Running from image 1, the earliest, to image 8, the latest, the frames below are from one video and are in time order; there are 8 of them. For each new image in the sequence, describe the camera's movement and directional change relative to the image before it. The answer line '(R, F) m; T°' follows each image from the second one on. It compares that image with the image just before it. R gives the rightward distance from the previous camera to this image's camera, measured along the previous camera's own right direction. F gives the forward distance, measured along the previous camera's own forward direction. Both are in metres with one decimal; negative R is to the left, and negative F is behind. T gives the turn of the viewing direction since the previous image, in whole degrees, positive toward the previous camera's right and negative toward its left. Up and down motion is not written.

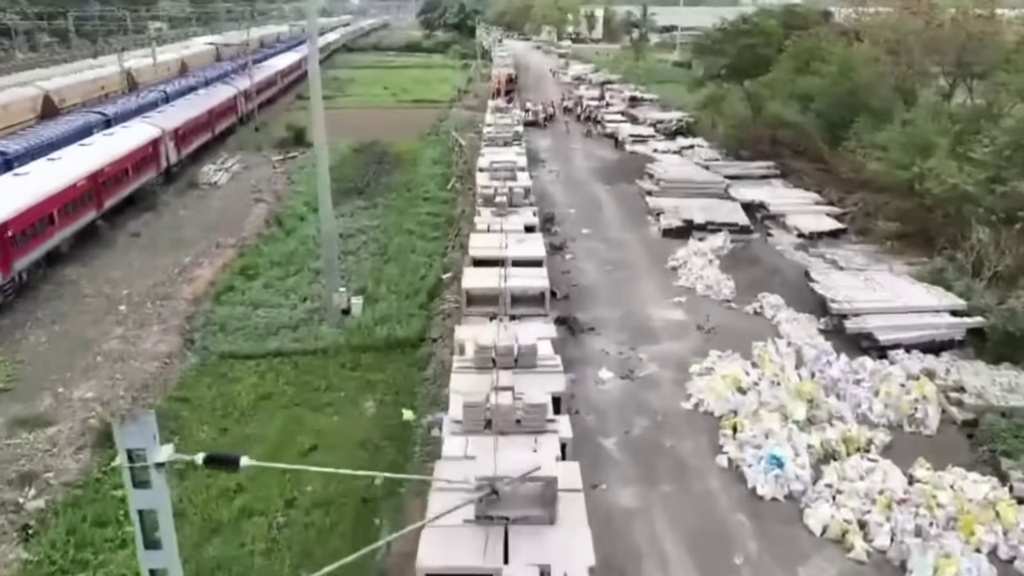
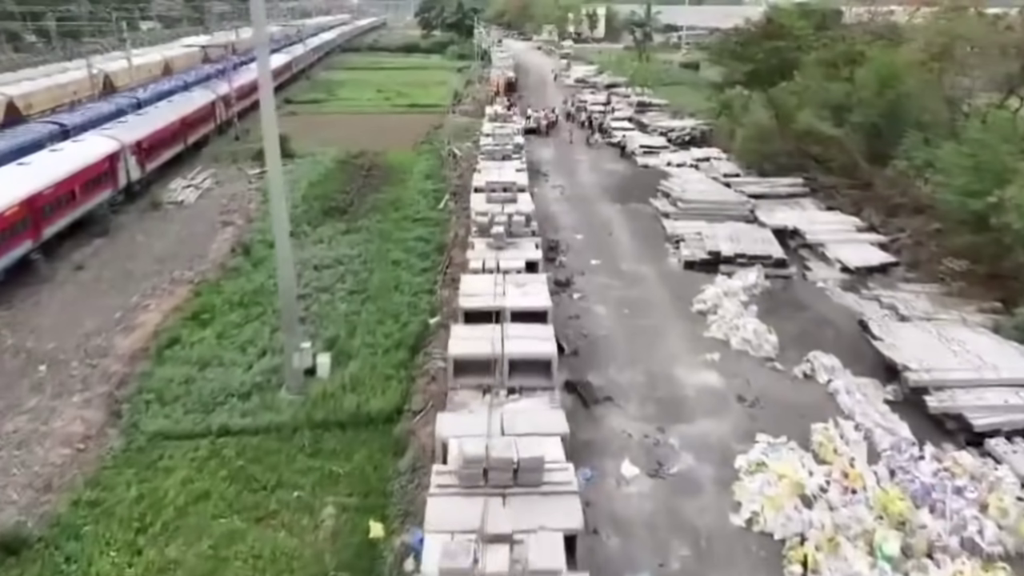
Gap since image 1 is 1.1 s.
(0.0, +2.6) m; 0°
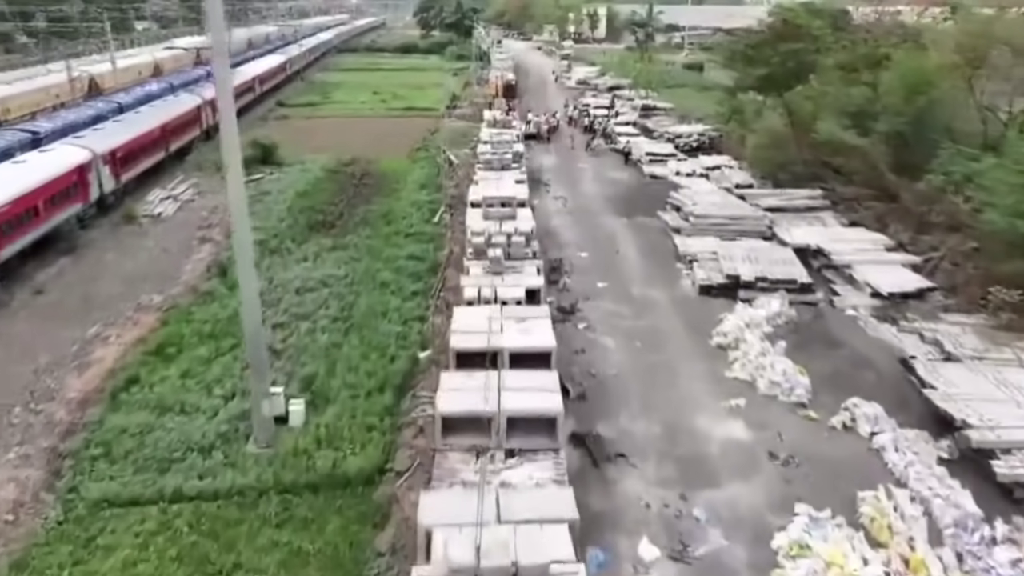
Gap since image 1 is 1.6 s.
(0.0, +1.5) m; 0°
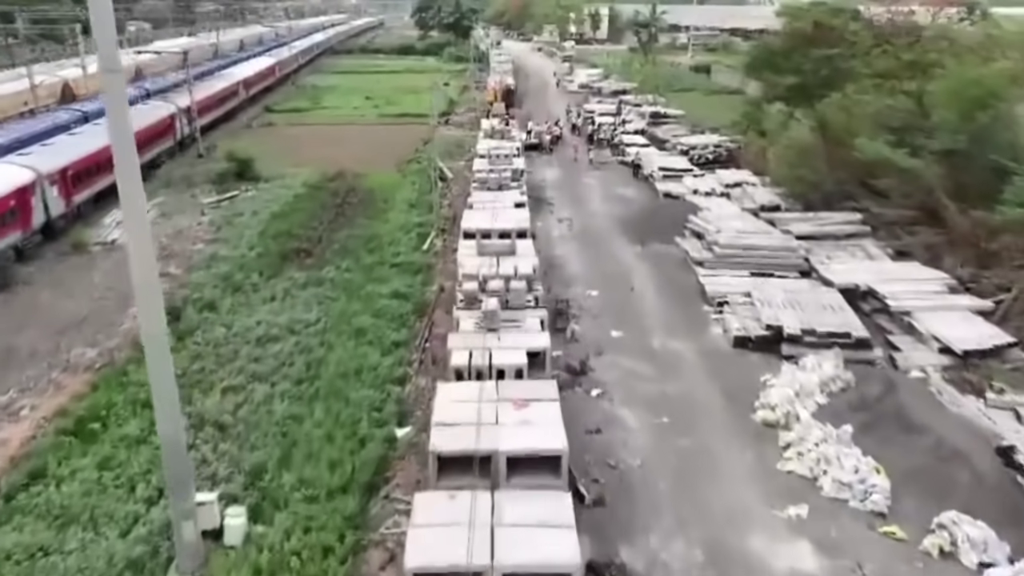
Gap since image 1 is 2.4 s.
(0.0, +2.5) m; 0°
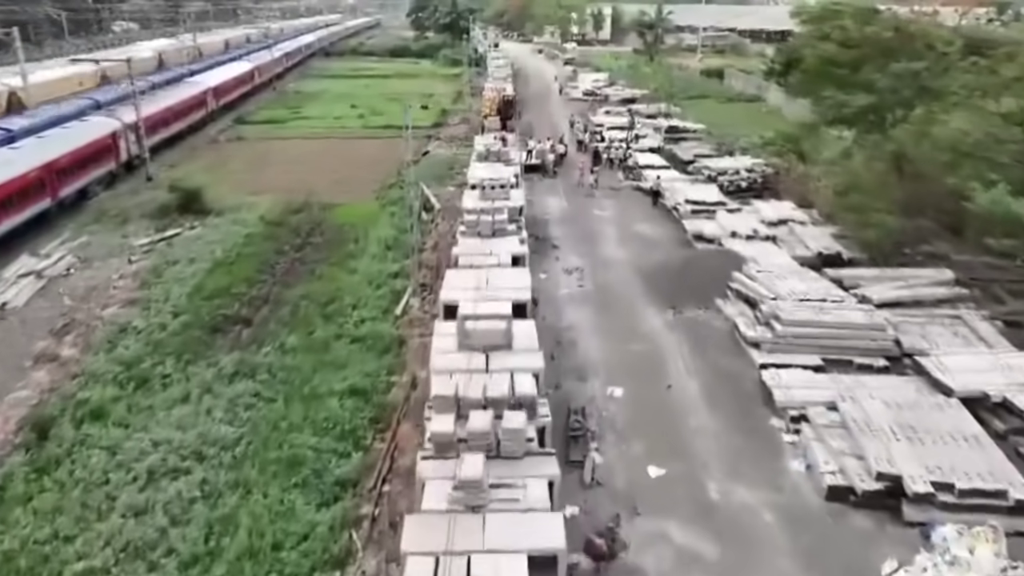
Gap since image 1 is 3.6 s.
(+0.1, +4.1) m; 0°
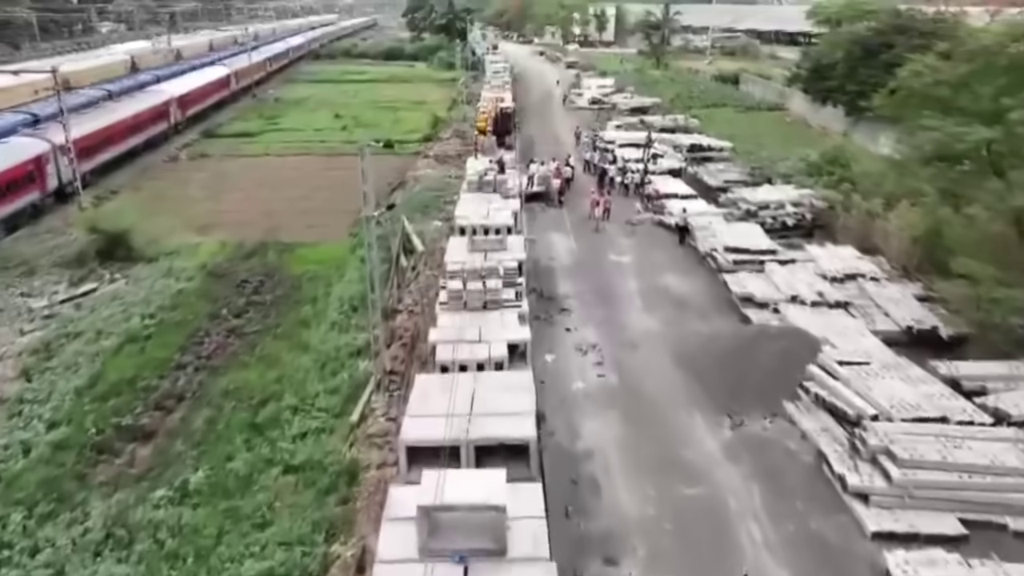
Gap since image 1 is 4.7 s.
(0.0, +4.0) m; 0°
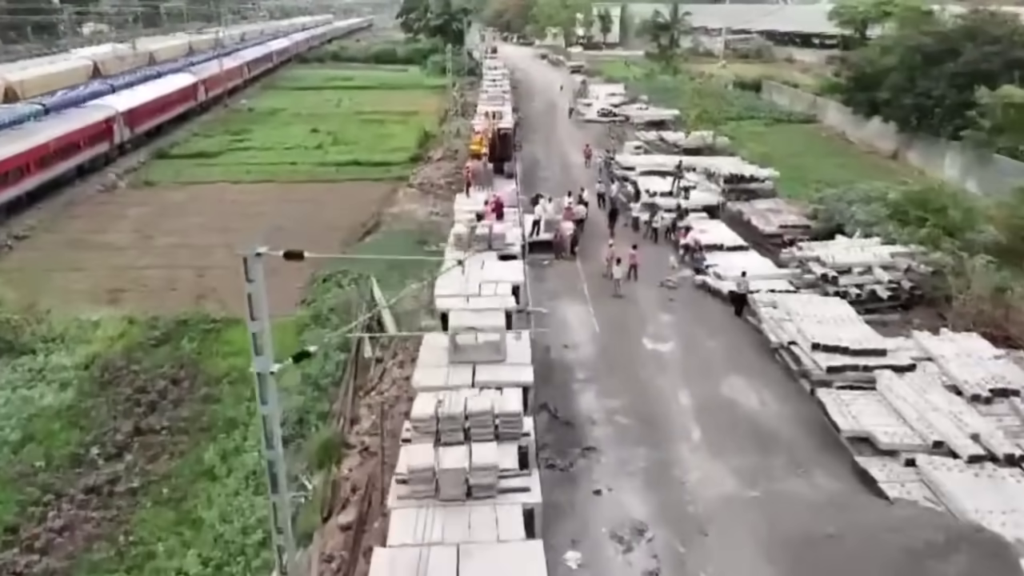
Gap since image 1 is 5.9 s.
(0.0, +4.8) m; 0°
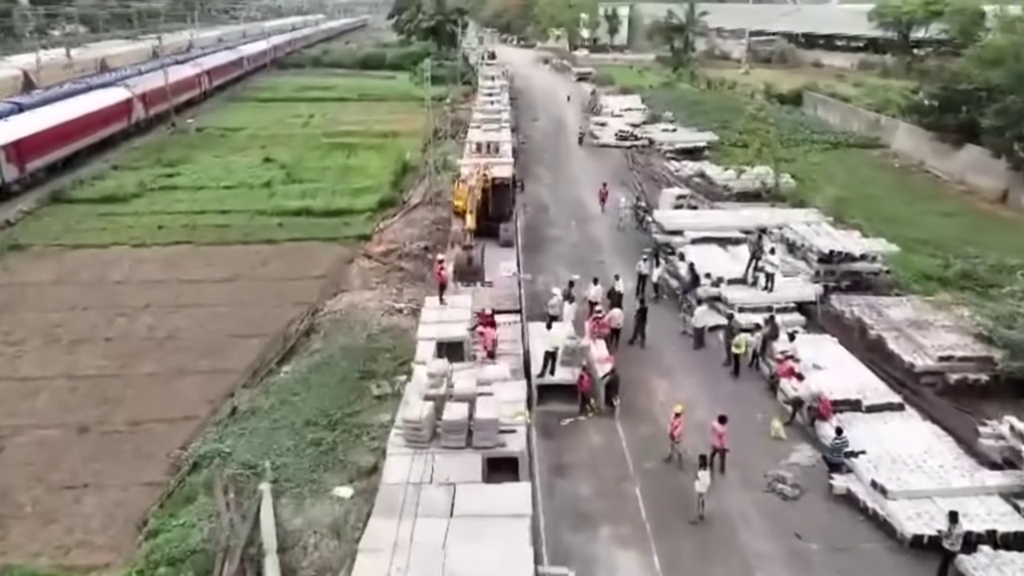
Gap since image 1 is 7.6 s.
(0.0, +7.0) m; 0°
